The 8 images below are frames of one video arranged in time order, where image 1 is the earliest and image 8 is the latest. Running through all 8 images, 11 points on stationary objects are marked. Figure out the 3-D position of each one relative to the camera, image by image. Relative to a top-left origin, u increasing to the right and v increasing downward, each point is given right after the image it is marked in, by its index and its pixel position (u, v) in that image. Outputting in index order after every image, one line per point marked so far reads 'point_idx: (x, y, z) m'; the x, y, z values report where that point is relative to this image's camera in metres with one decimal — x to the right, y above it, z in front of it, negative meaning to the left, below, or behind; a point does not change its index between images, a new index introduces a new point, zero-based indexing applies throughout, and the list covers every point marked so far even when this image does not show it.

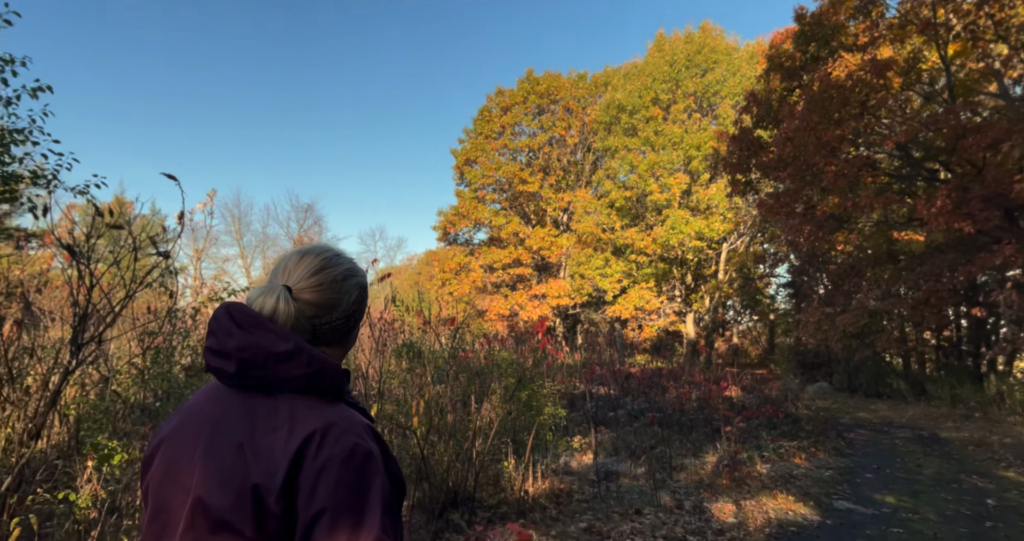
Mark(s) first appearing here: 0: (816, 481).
0: (+3.7, -2.5, +7.1) m
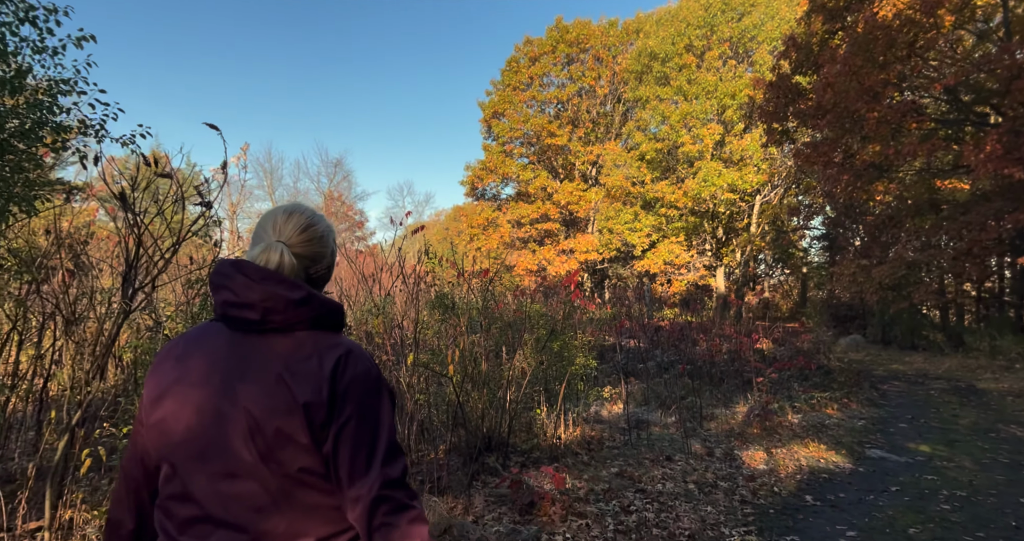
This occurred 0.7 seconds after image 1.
0: (+4.1, -1.9, +7.1) m
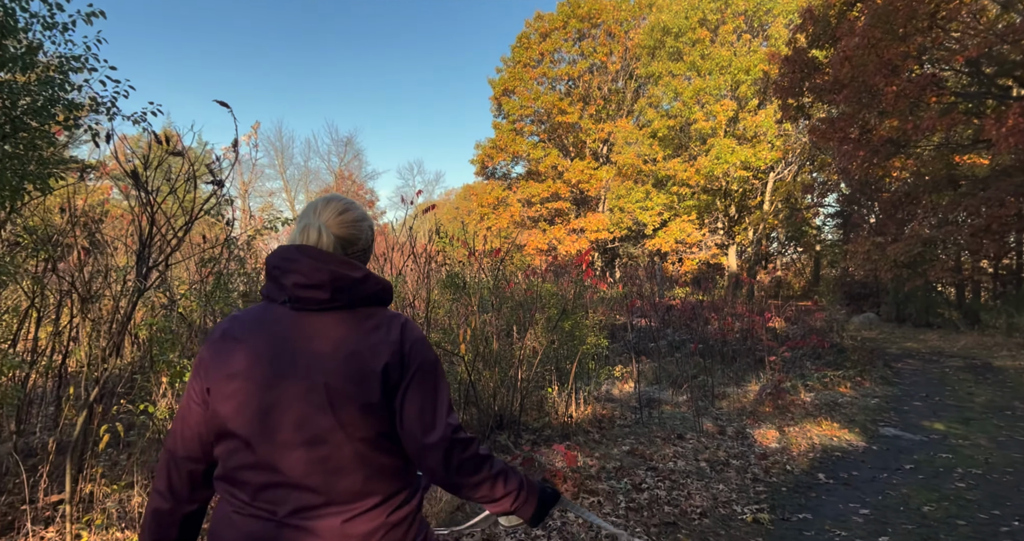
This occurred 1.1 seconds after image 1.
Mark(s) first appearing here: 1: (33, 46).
0: (+4.2, -1.7, +7.0) m
1: (-3.4, +1.6, +4.1) m
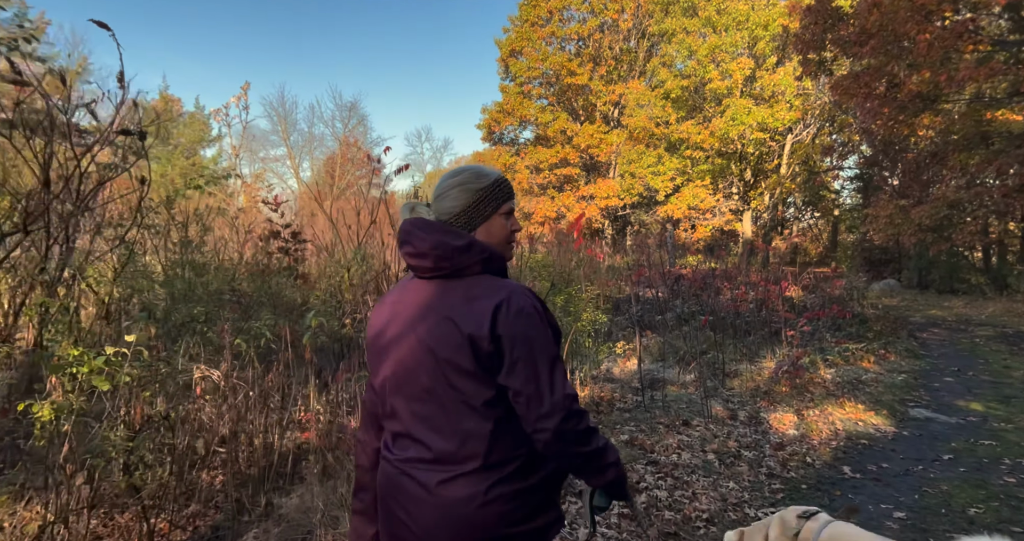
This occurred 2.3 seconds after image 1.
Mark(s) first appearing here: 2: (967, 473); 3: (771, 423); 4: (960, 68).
0: (+4.1, -1.3, +6.4) m
1: (-3.5, +1.7, +3.5) m
2: (+3.2, -1.4, +4.1) m
3: (+2.2, -1.3, +4.9) m
4: (+8.6, +3.9, +11.2) m
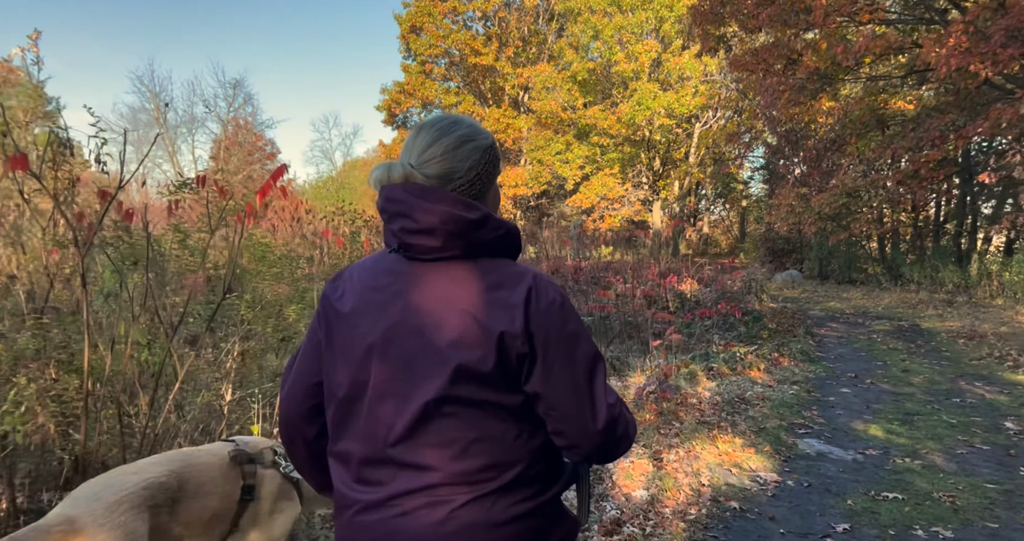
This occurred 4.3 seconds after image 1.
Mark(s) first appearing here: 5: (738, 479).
0: (+2.3, -1.2, +5.2) m
1: (-4.9, +1.7, +1.3) m
2: (+1.7, -1.4, +2.8) m
3: (+0.6, -1.3, +3.5) m
4: (+6.1, +4.1, +10.4) m
5: (+1.4, -1.3, +3.7) m
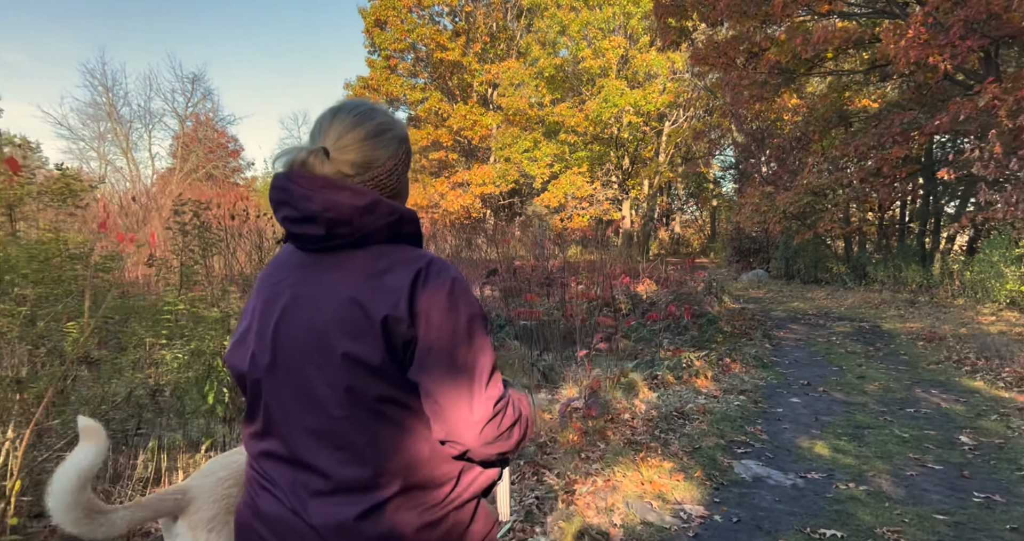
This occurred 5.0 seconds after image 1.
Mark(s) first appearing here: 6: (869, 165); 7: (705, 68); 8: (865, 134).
0: (+1.7, -1.2, +4.8) m
1: (-5.4, +1.6, +0.6) m
2: (+1.1, -1.4, +2.4) m
3: (0.0, -1.3, +3.0) m
4: (+5.3, +4.1, +10.1) m
5: (+0.8, -1.3, +3.2) m
6: (+7.9, +2.3, +12.8) m
7: (+4.1, +4.2, +12.2) m
8: (+7.8, +3.0, +12.8) m
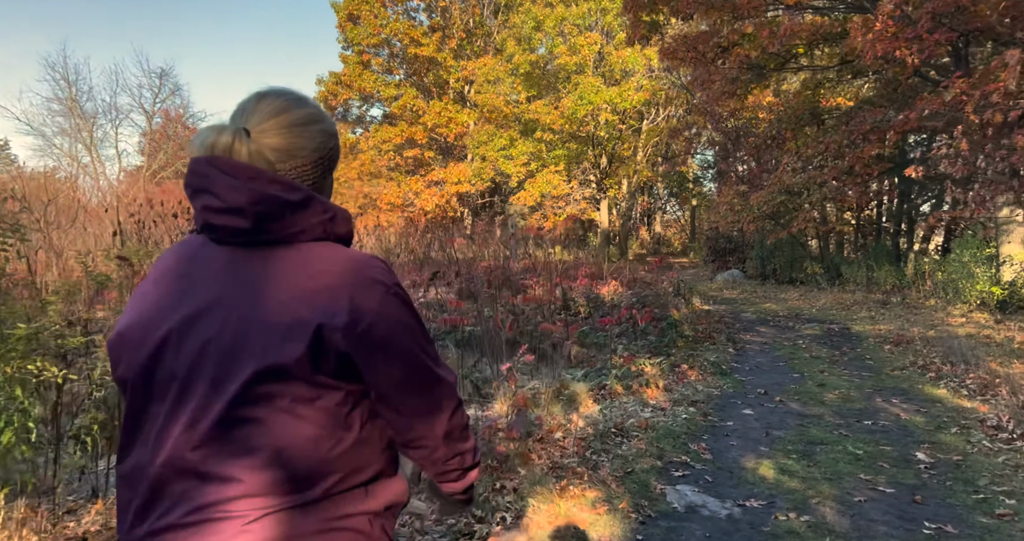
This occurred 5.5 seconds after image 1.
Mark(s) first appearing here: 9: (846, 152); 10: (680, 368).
0: (+1.1, -1.3, +4.4) m
1: (-5.9, +1.6, +0.1) m
2: (+0.6, -1.5, +2.0) m
3: (-0.5, -1.3, +2.6) m
4: (+4.6, +4.1, +9.8) m
5: (+0.3, -1.4, +2.8) m
6: (+7.1, +2.3, +12.6) m
7: (+3.3, +4.2, +11.8) m
8: (+7.0, +3.0, +12.6) m
9: (+7.0, +2.5, +12.3) m
10: (+1.9, -1.1, +6.5) m
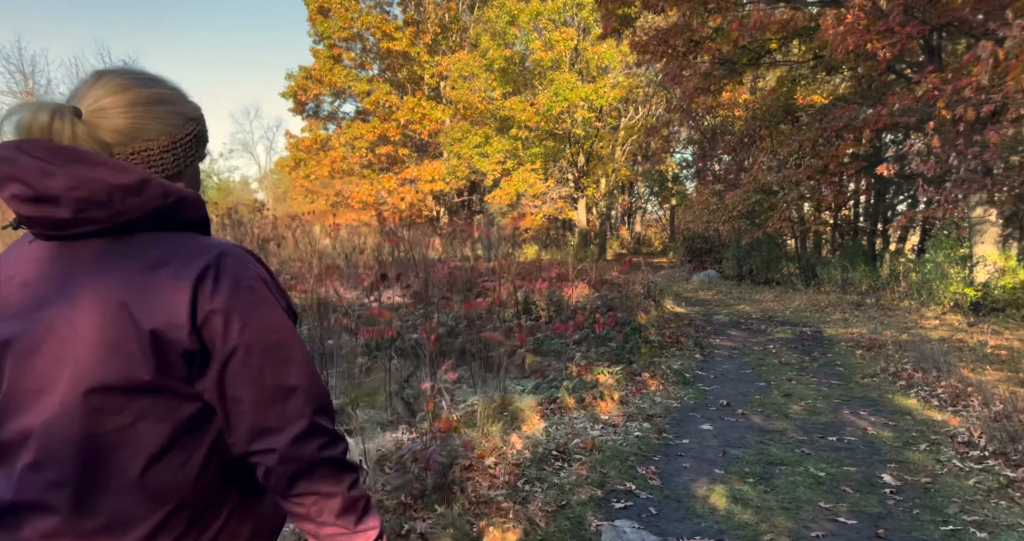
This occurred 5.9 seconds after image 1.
0: (+0.6, -1.3, +4.0) m
1: (-6.3, +1.5, -0.5) m
2: (+0.2, -1.5, +1.6) m
3: (-0.9, -1.4, +2.2) m
4: (+3.9, +4.0, +9.5) m
5: (-0.1, -1.4, +2.4) m
6: (+6.4, +2.3, +12.3) m
7: (+2.6, +4.2, +11.5) m
8: (+6.3, +3.0, +12.3) m
9: (+6.3, +2.5, +12.0) m
10: (+1.3, -1.1, +6.1) m
